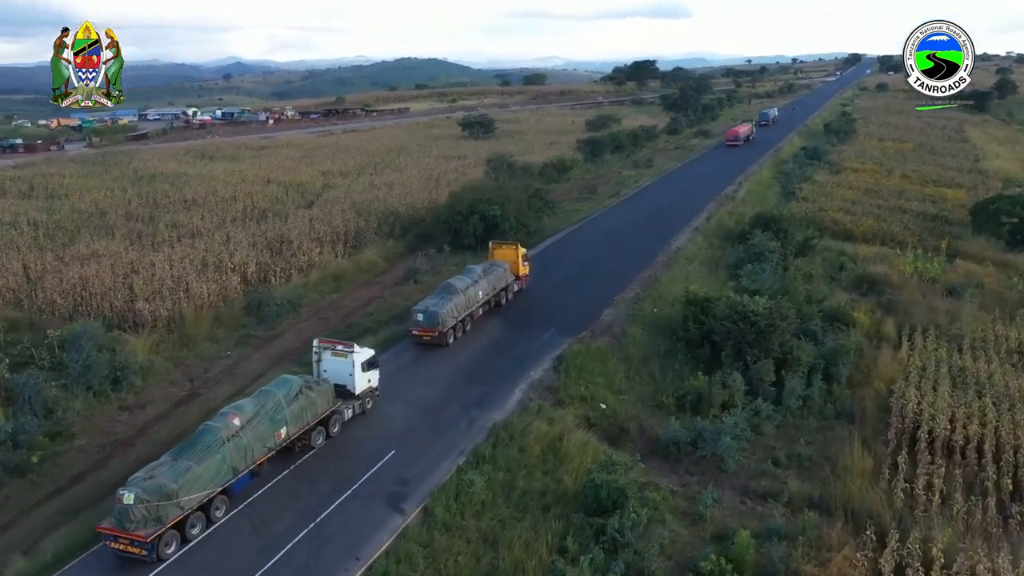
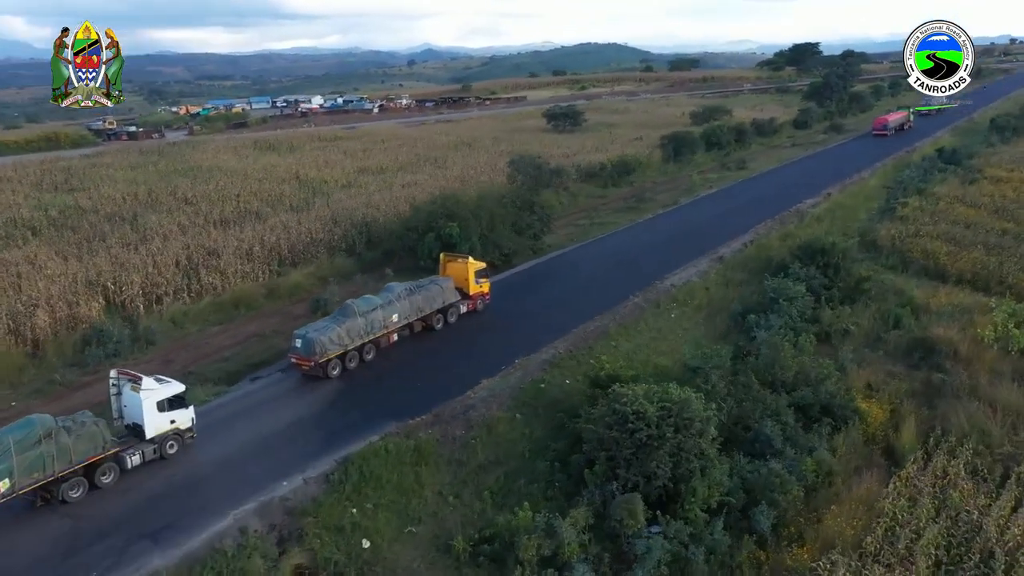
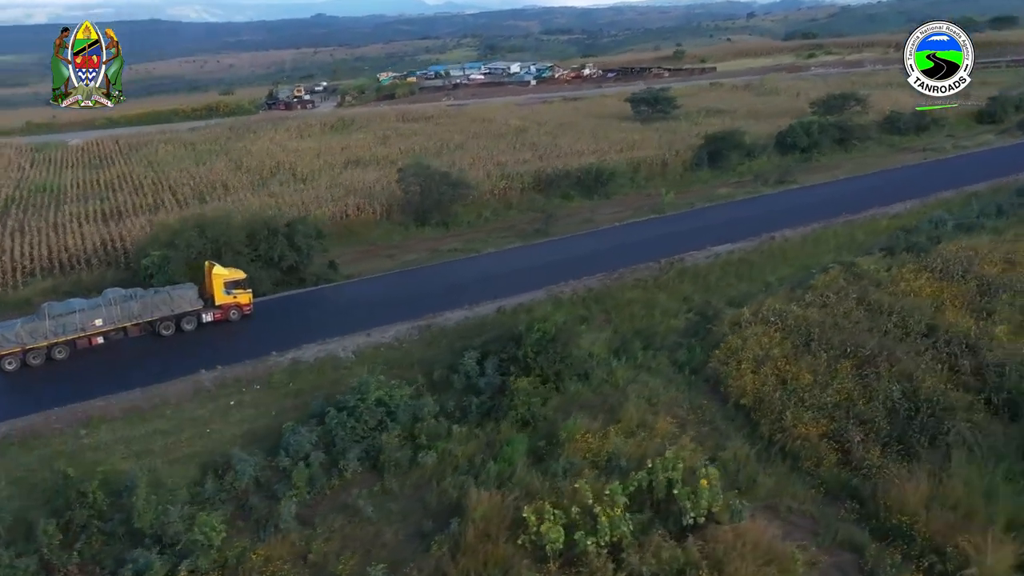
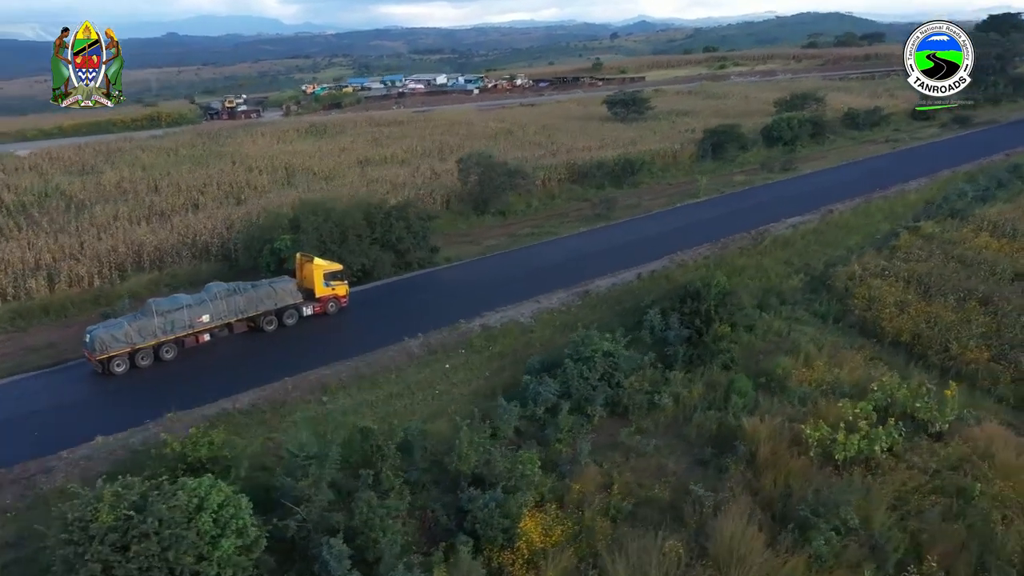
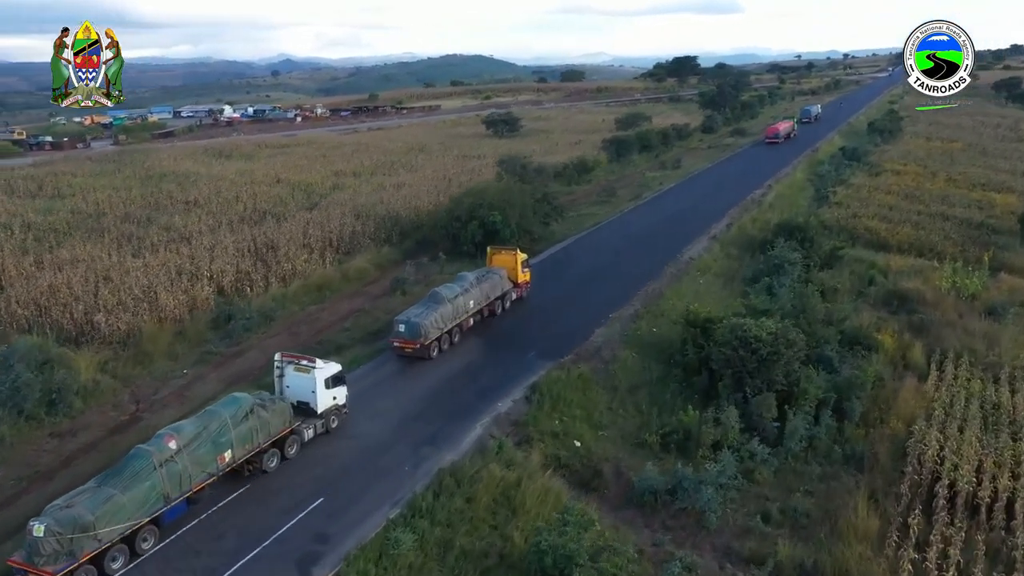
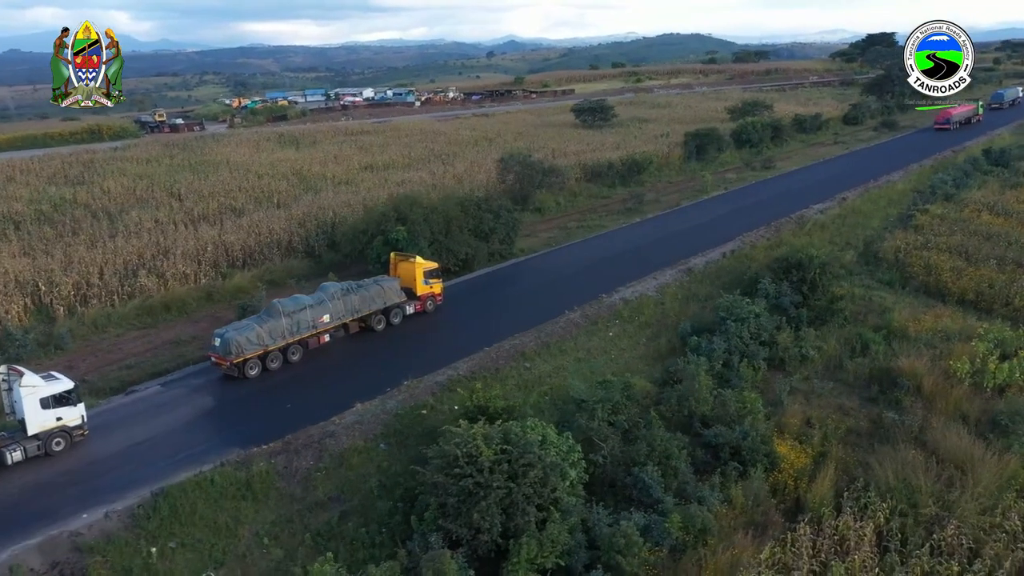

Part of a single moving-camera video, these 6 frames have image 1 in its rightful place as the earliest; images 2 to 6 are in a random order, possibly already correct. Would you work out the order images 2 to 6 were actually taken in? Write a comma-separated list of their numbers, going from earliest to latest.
5, 2, 6, 4, 3
